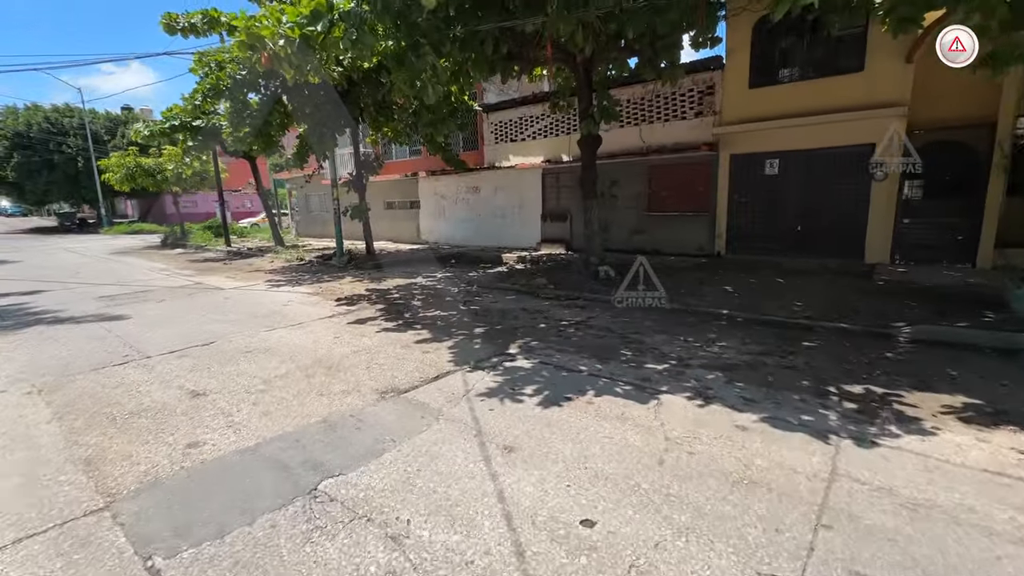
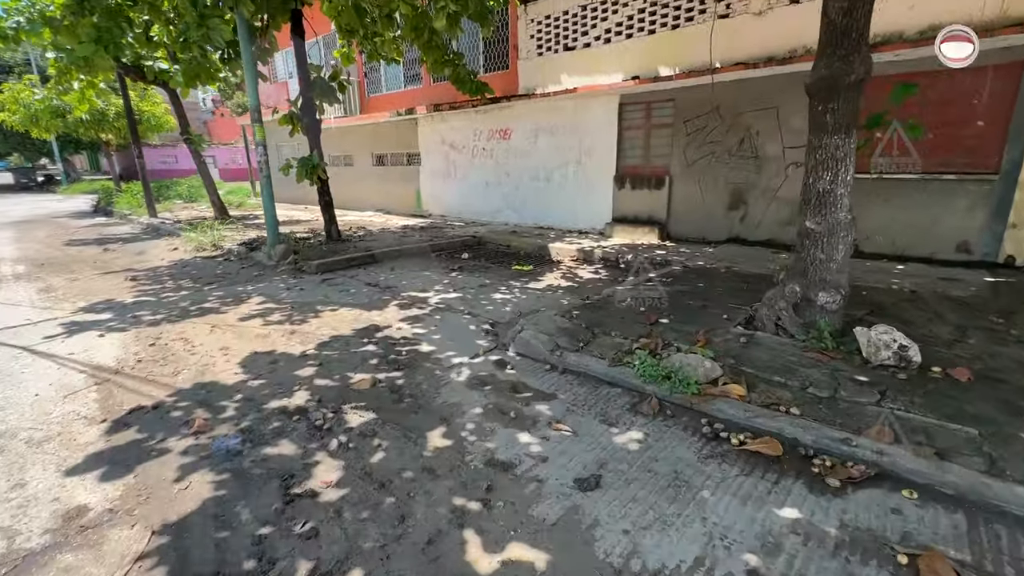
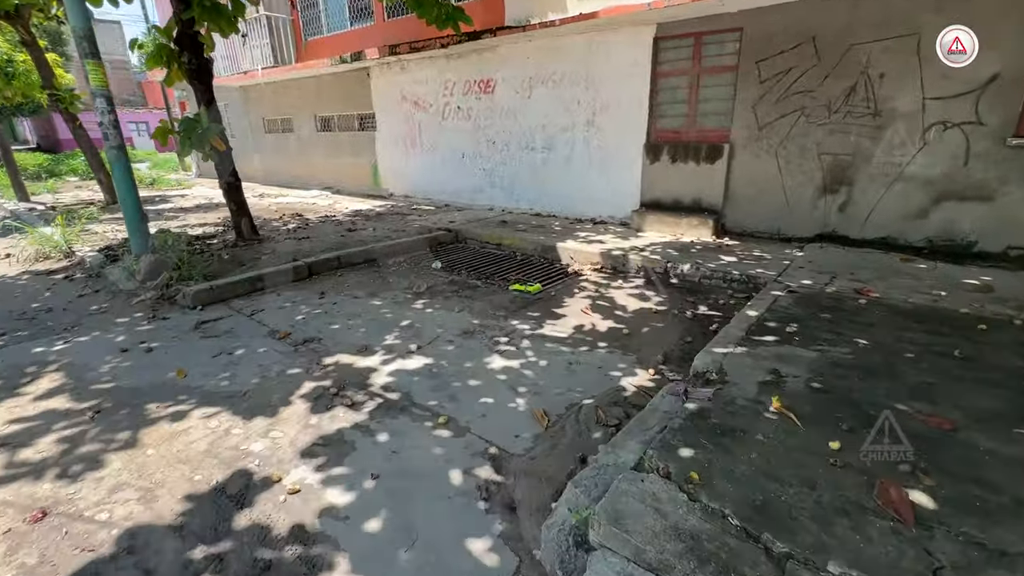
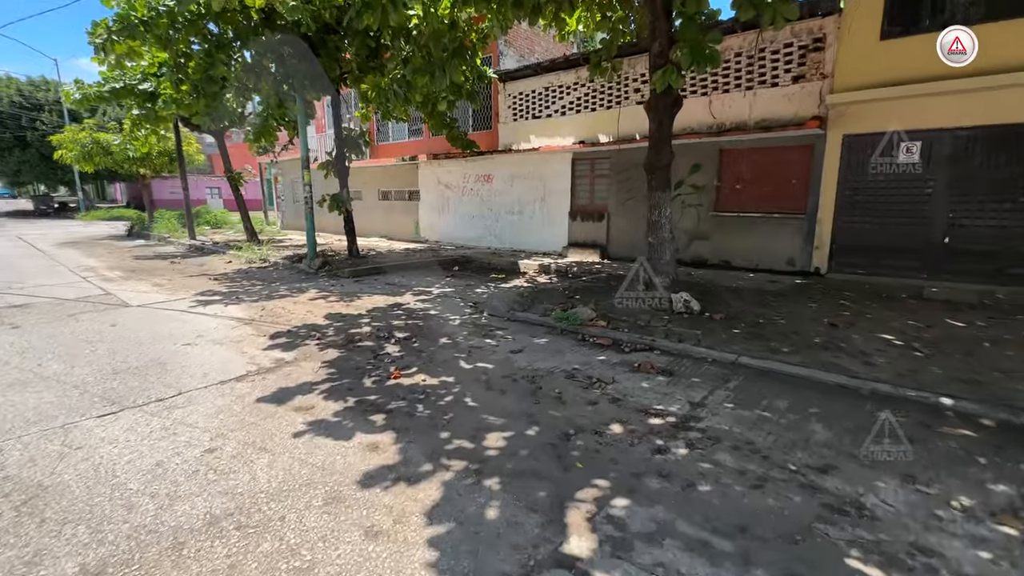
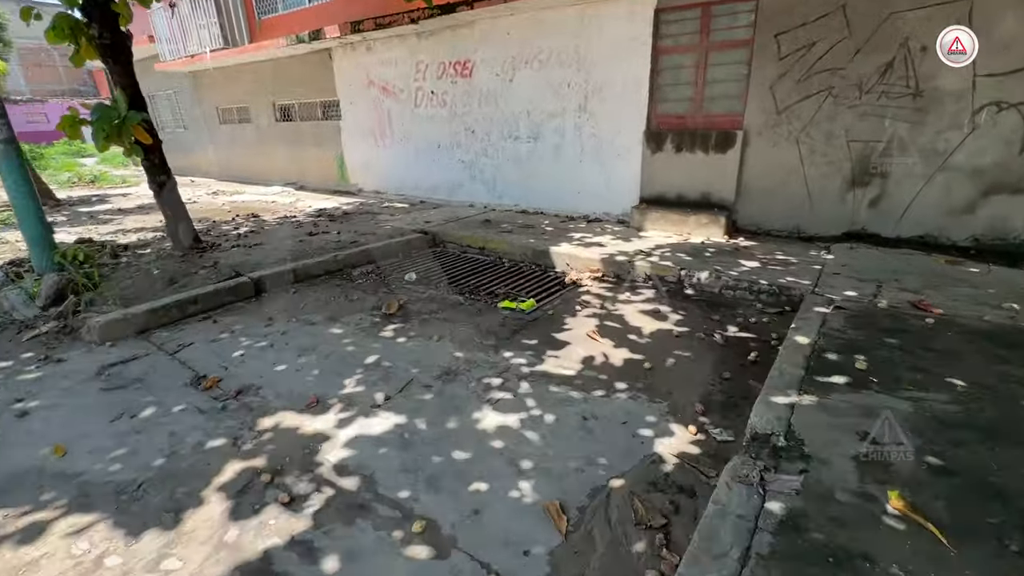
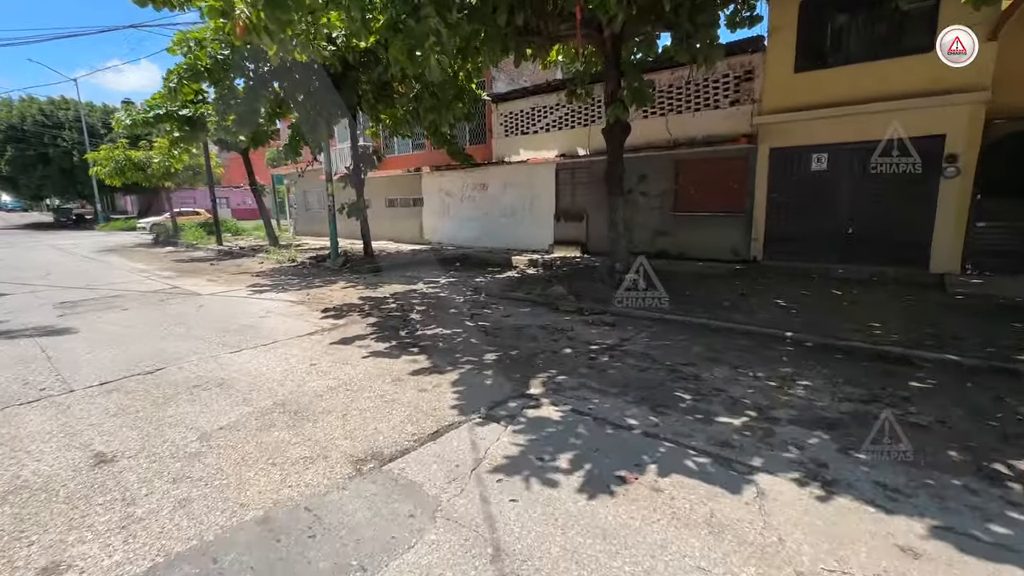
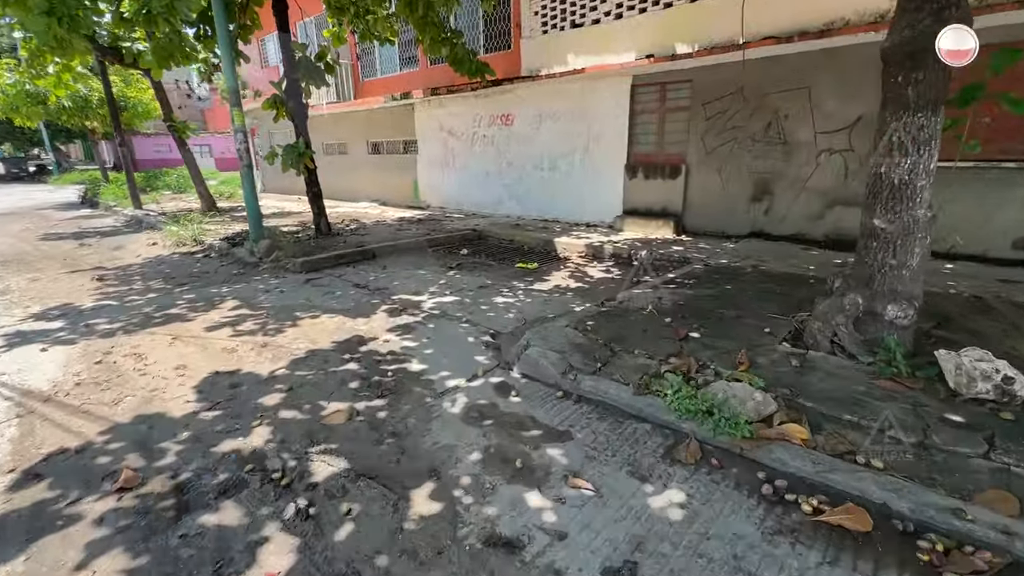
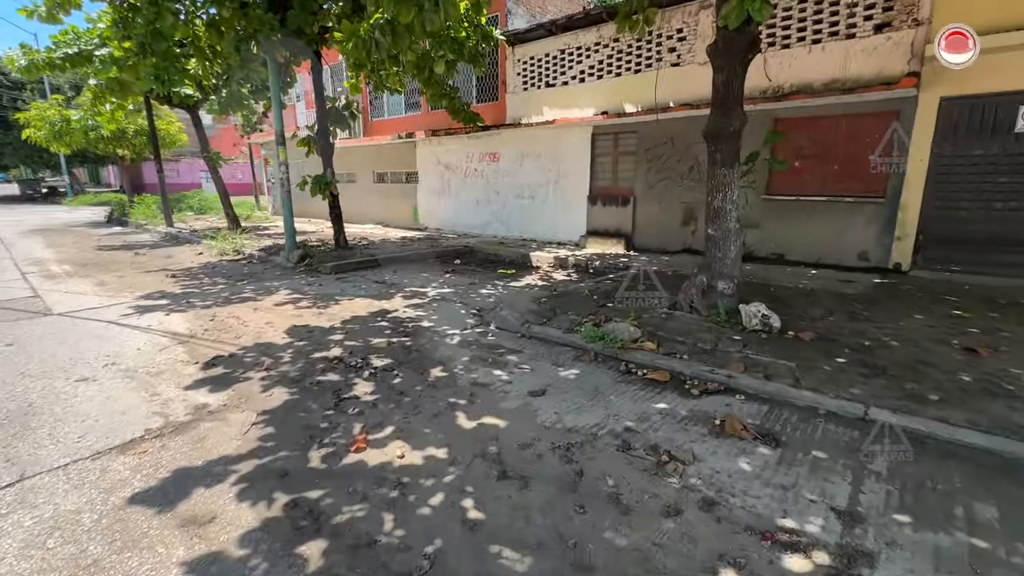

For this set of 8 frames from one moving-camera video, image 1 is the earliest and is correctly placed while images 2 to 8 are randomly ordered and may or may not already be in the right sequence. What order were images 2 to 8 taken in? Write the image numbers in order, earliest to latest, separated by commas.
6, 4, 8, 2, 7, 3, 5
